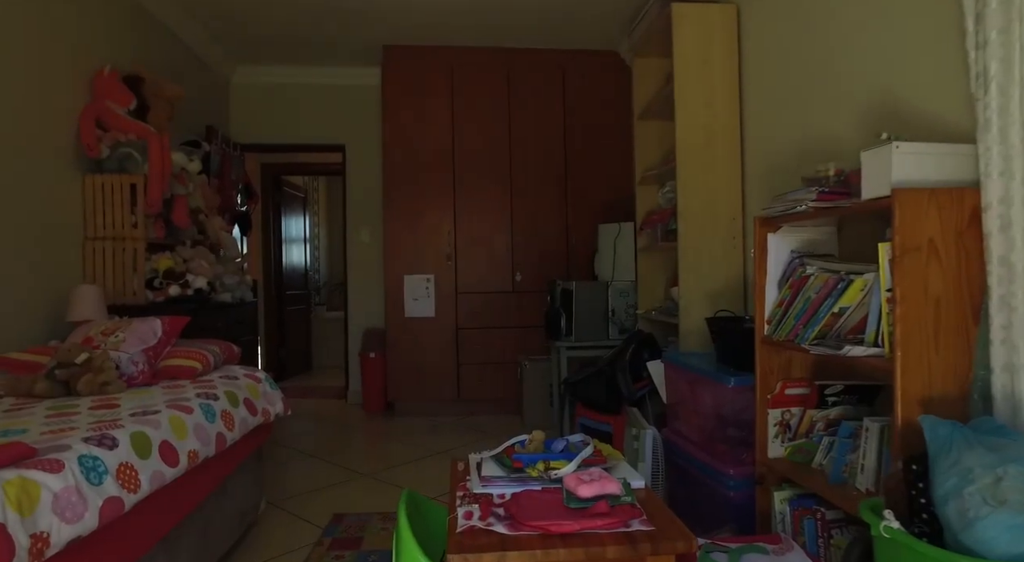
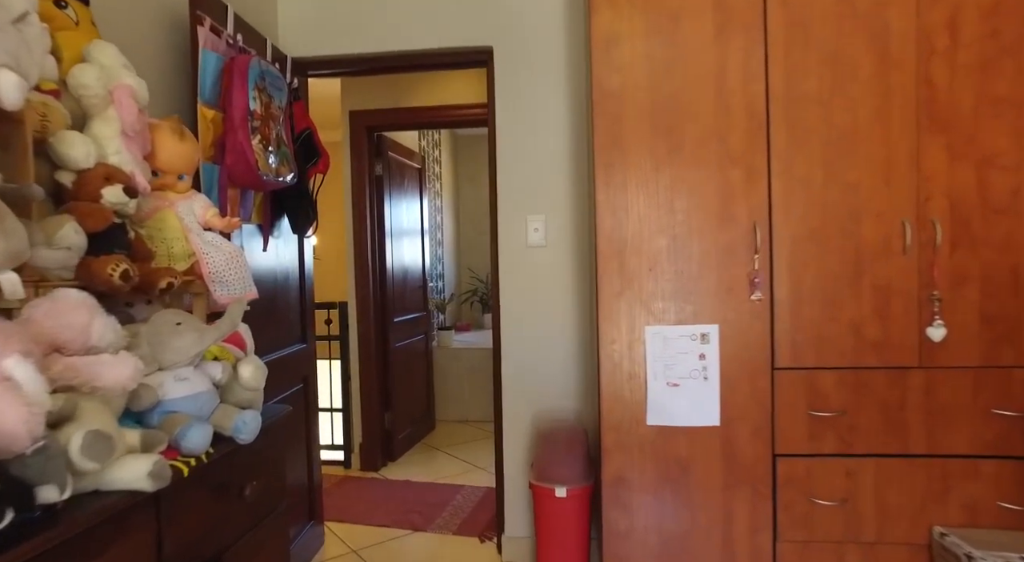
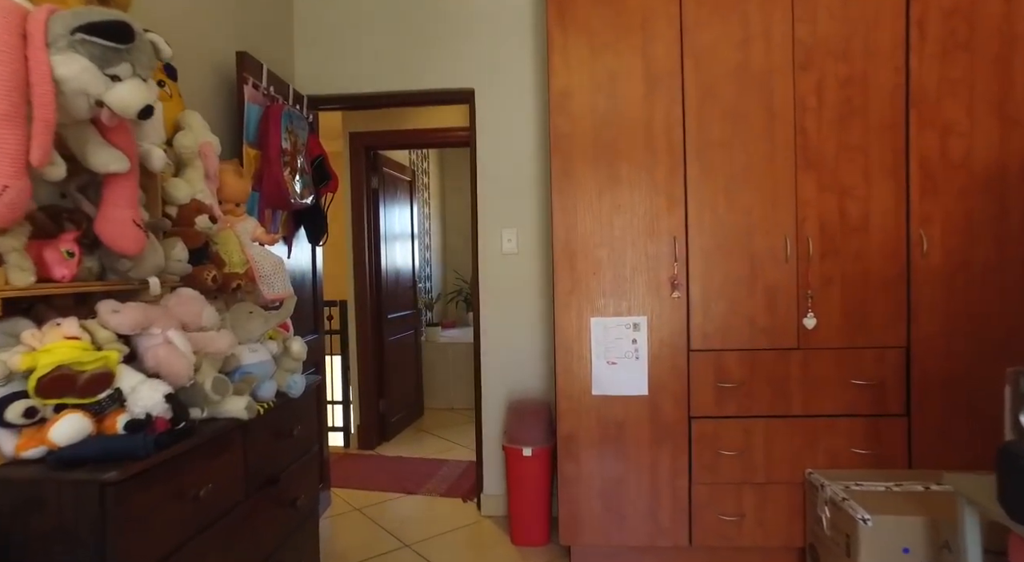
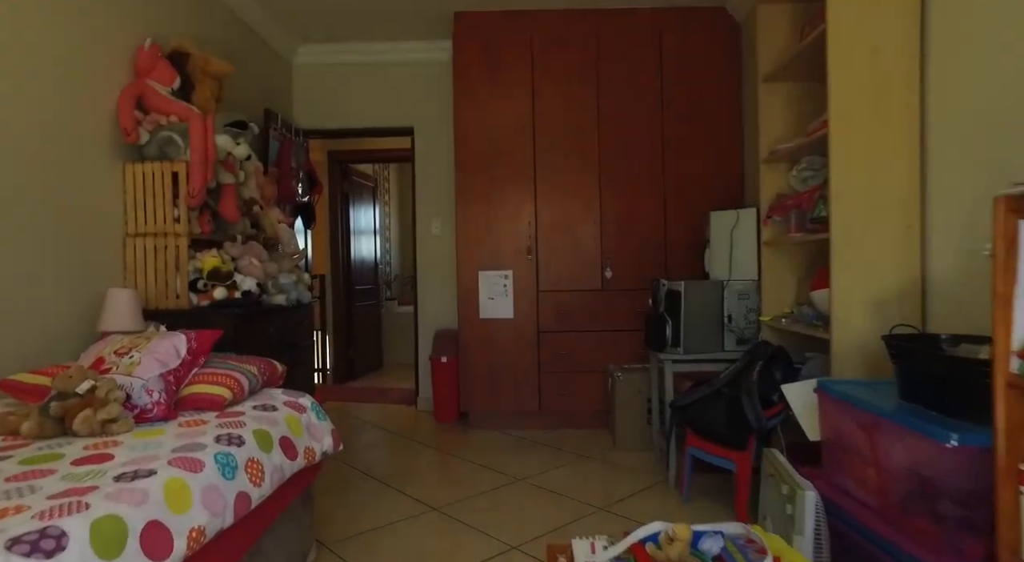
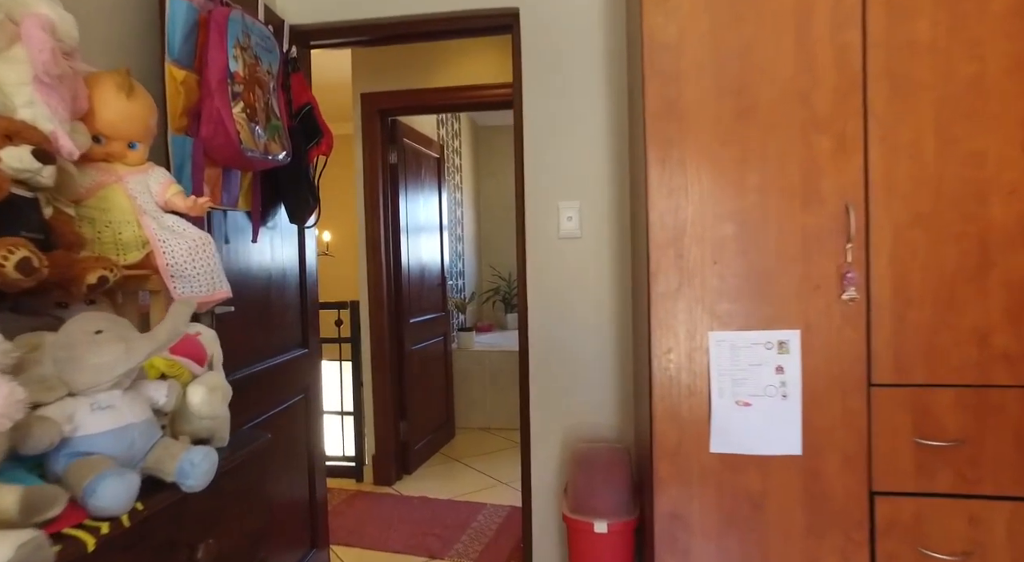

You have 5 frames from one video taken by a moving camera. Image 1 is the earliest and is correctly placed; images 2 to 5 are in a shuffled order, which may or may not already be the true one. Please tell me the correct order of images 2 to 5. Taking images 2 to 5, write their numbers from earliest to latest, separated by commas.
4, 3, 2, 5
